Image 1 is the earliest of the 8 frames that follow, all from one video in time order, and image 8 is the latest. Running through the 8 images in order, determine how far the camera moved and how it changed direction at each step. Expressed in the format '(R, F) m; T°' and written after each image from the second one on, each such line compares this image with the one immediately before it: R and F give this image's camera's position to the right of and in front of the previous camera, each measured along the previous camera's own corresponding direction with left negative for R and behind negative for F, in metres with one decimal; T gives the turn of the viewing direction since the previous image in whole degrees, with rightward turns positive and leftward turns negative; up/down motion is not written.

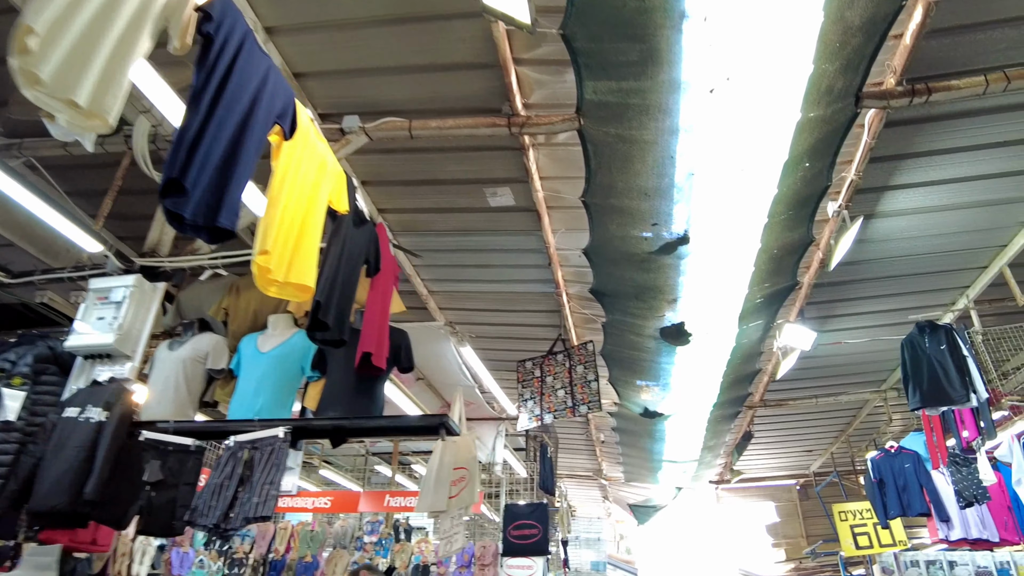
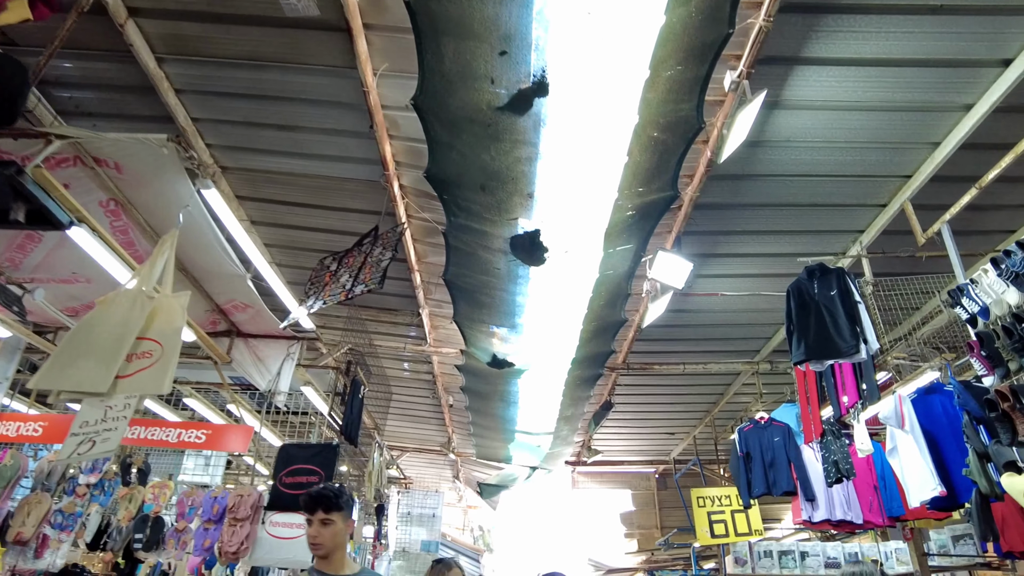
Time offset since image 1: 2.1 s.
(+0.5, +1.0) m; +9°
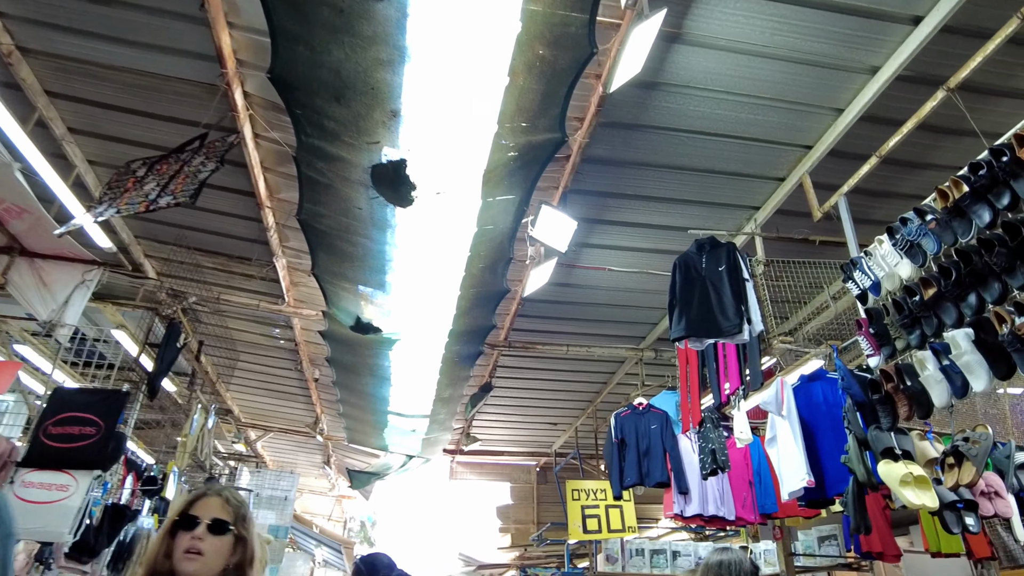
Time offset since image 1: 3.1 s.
(+0.3, +0.5) m; +8°
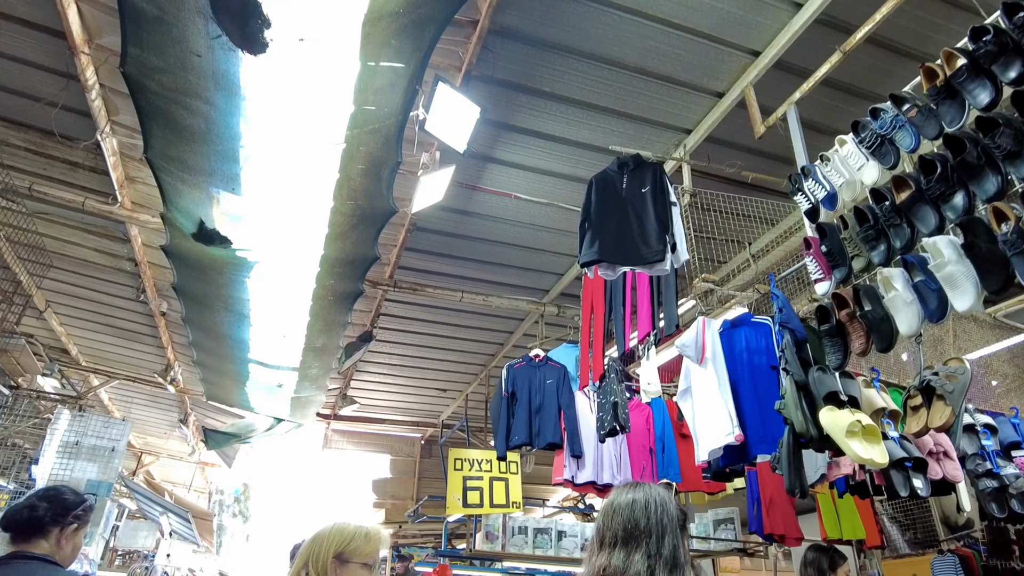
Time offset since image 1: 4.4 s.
(+0.2, +0.7) m; +8°
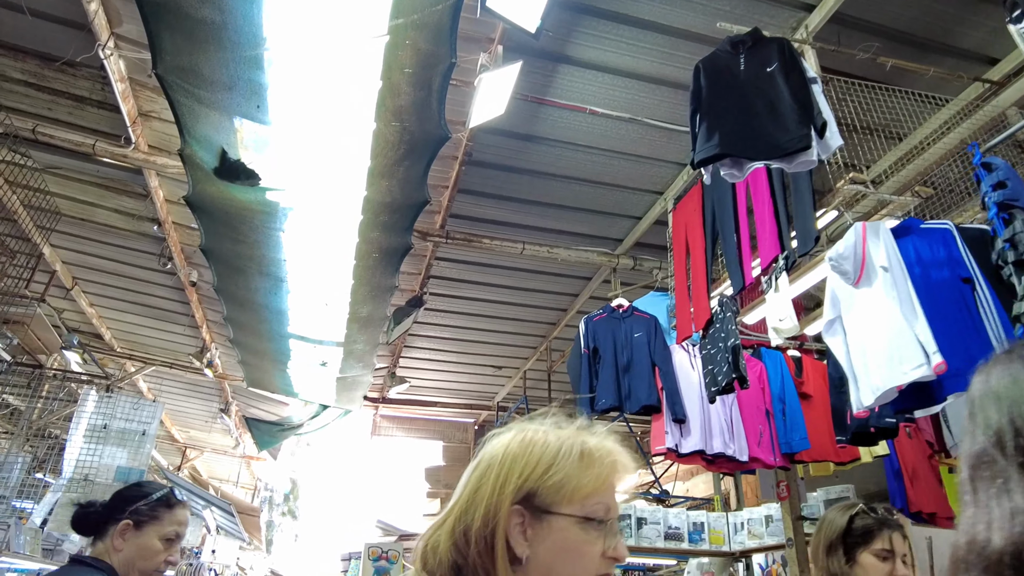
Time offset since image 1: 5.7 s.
(-0.2, +0.6) m; -3°
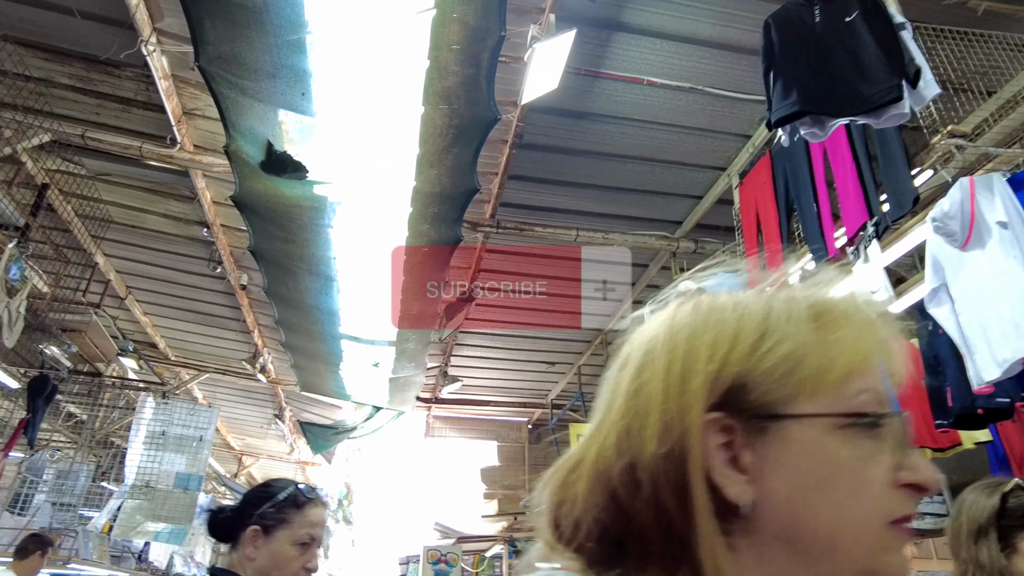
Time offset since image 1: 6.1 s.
(-0.1, +0.2) m; -4°
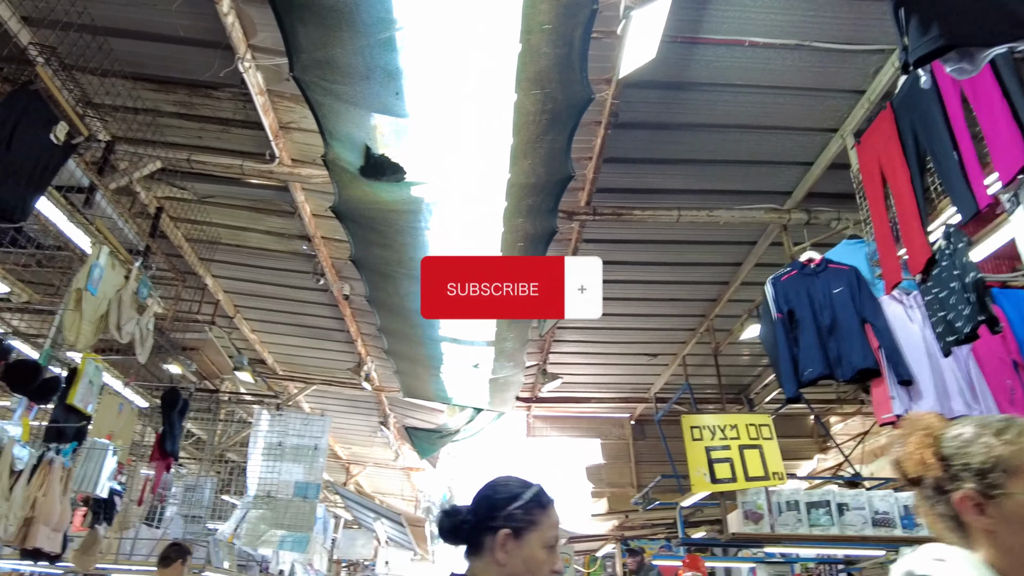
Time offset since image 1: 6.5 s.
(-0.1, +0.1) m; -7°
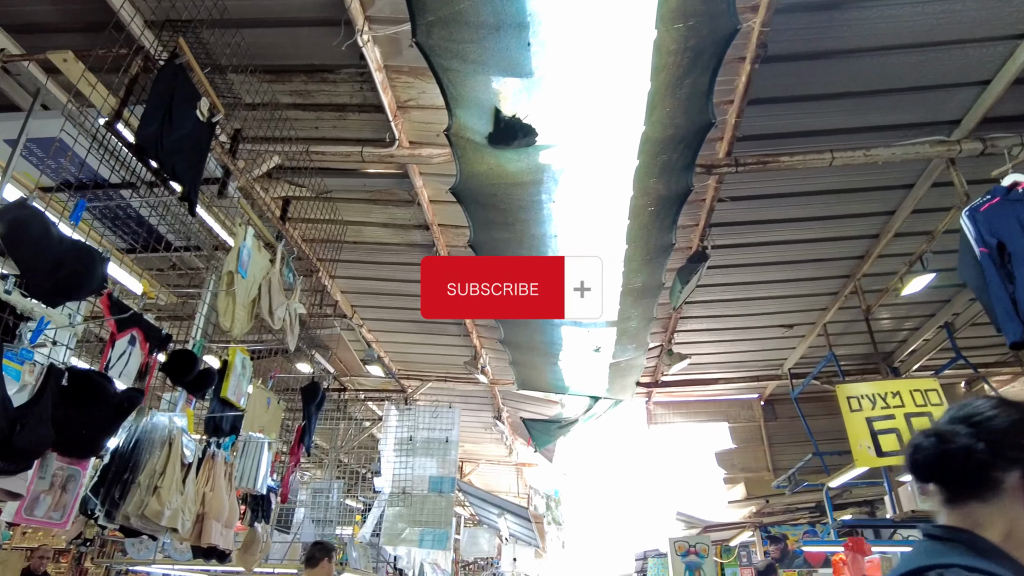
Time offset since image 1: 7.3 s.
(-0.3, +0.2) m; -7°
